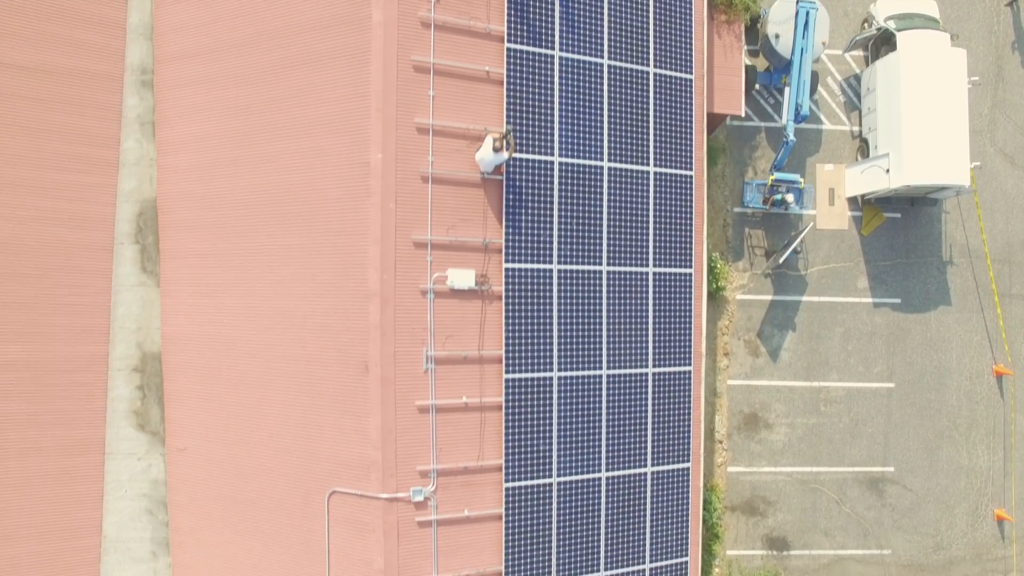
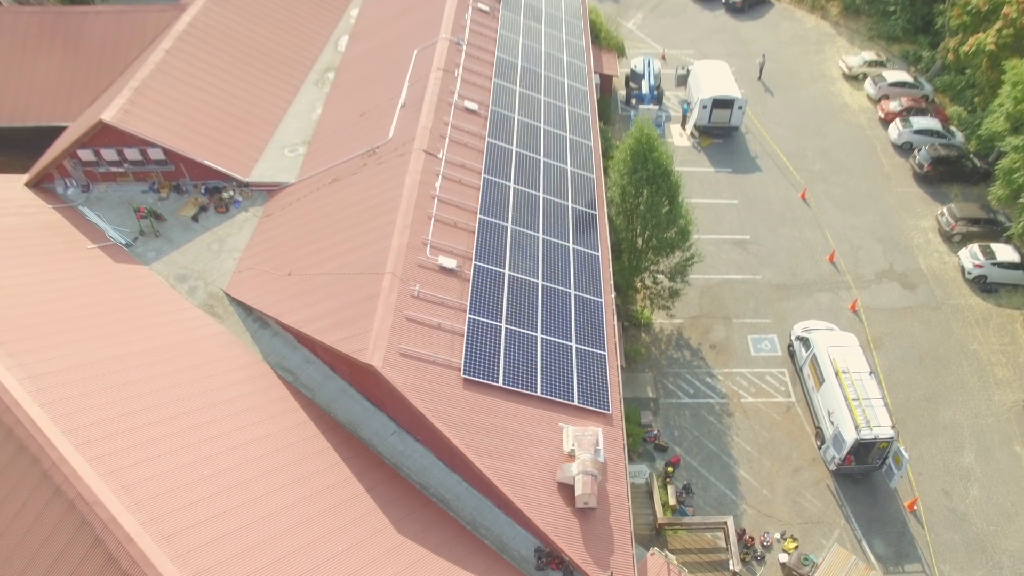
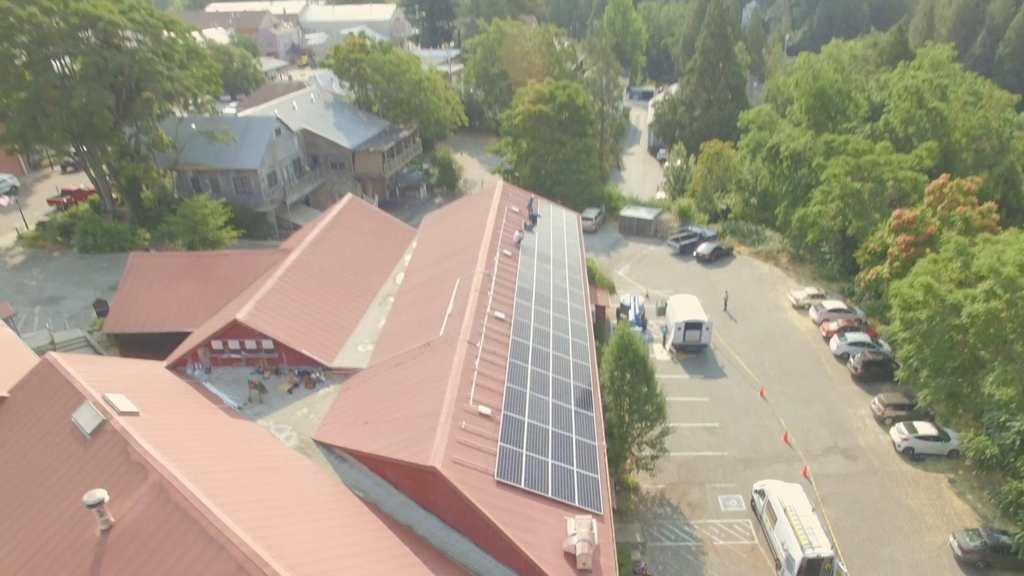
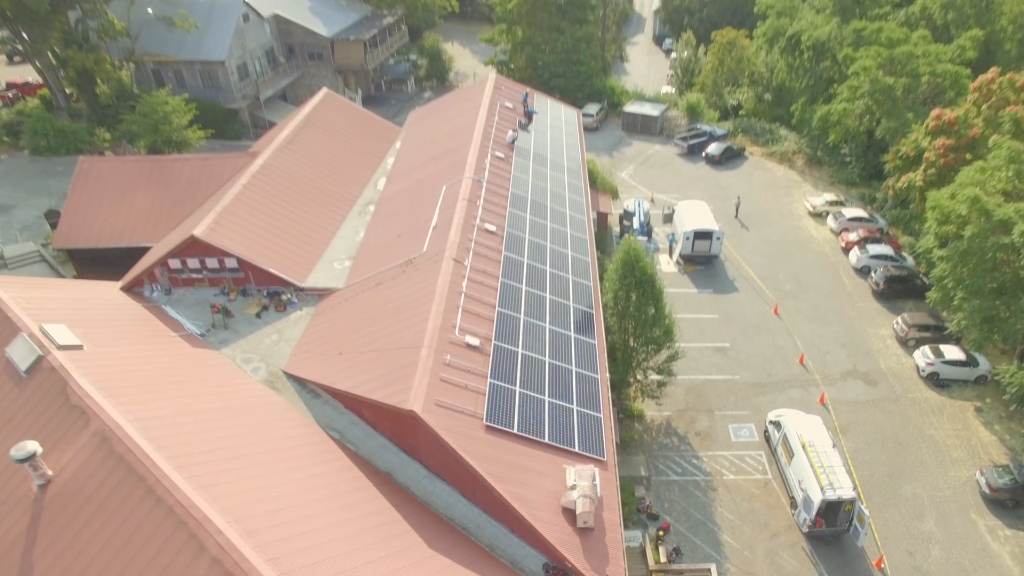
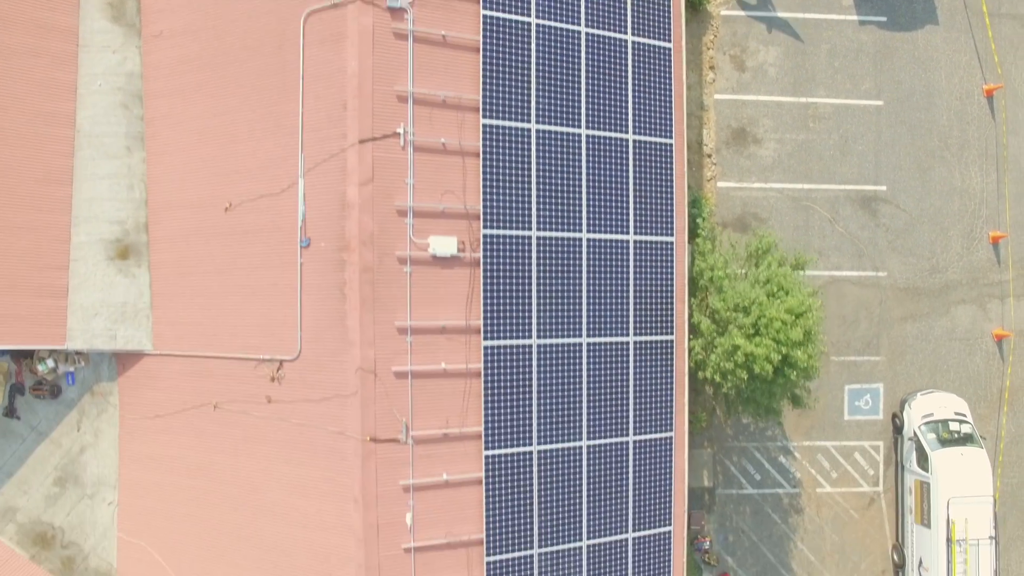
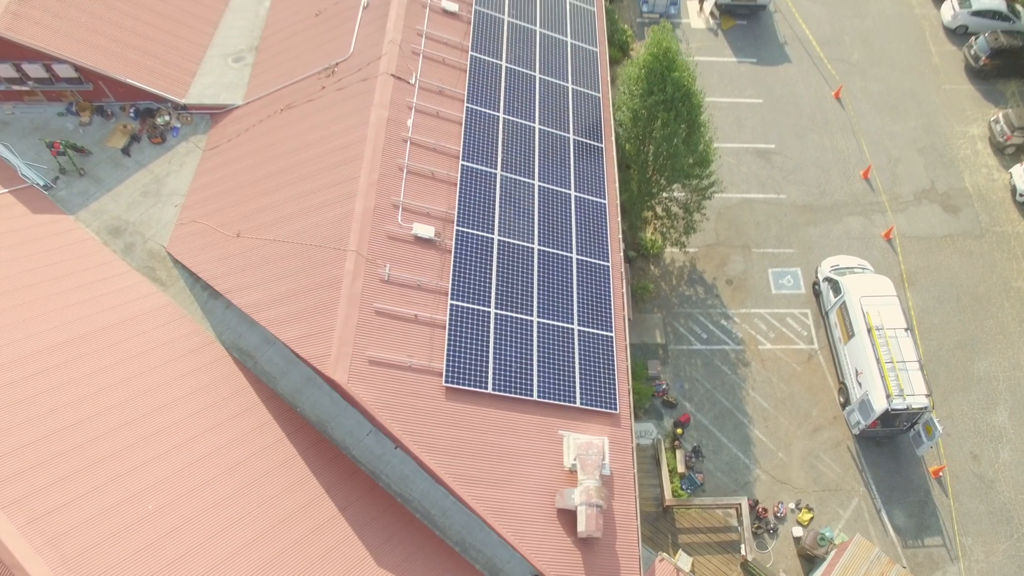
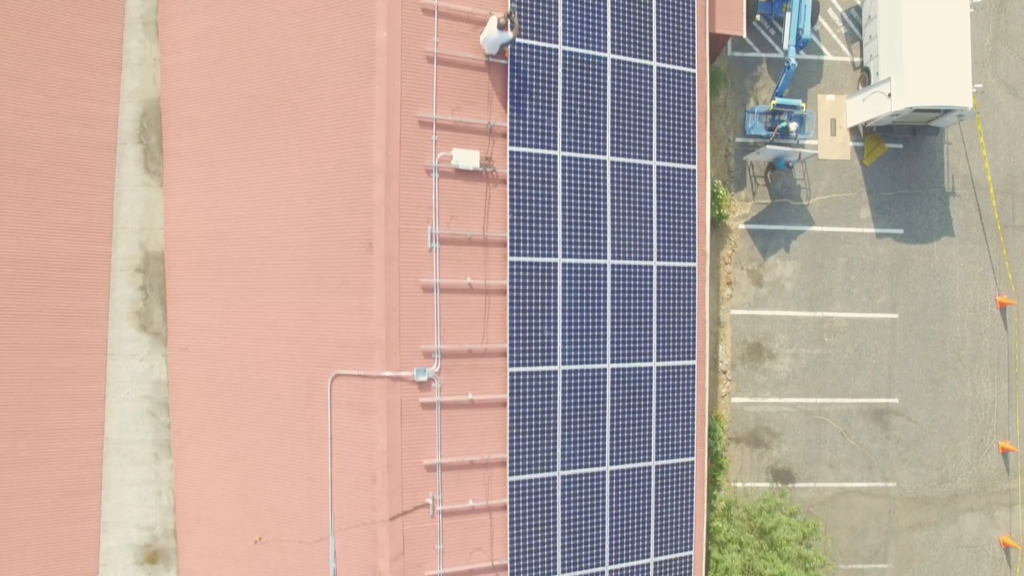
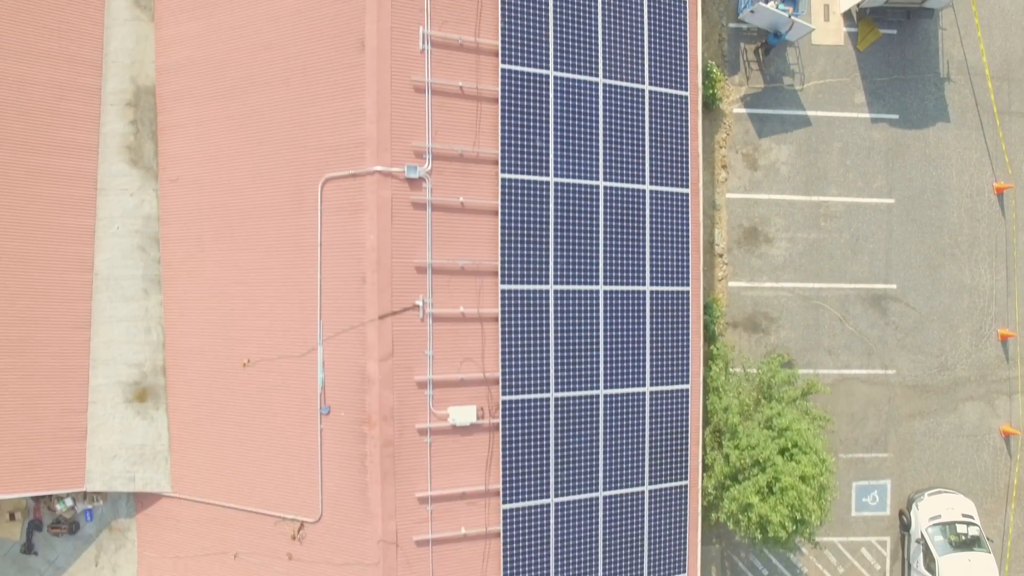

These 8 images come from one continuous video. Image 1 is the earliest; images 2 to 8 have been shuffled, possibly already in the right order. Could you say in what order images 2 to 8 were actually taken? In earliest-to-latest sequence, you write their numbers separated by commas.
7, 8, 5, 6, 2, 4, 3
